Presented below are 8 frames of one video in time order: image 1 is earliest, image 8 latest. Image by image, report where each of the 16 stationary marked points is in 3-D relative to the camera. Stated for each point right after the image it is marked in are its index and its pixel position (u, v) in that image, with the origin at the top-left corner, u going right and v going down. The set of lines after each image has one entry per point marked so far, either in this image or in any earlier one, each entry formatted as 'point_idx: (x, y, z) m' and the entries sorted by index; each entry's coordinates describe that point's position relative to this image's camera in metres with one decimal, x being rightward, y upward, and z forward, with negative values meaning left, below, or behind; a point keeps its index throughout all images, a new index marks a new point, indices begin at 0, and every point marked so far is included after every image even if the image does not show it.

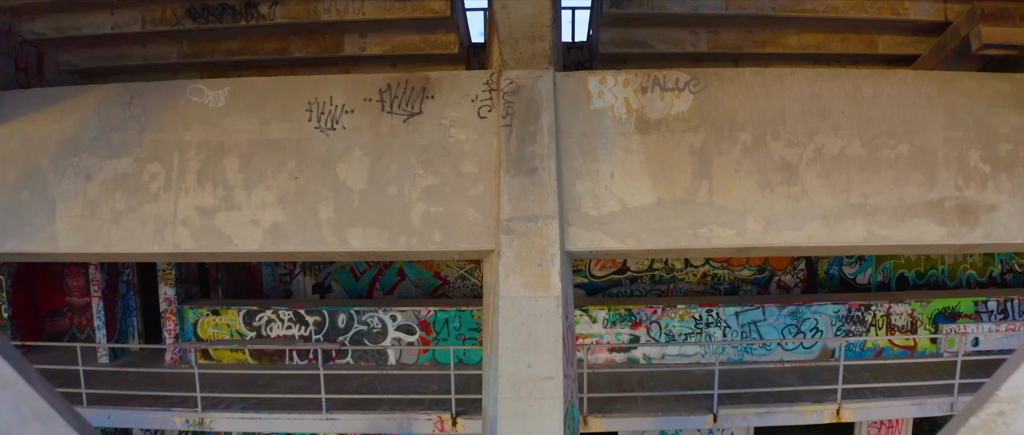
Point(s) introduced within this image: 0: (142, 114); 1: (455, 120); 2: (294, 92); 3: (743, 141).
0: (-2.3, +0.6, +4.9) m
1: (-0.3, +0.6, +4.9) m
2: (-1.3, +0.8, +4.9) m
3: (+1.4, +0.5, +4.8) m
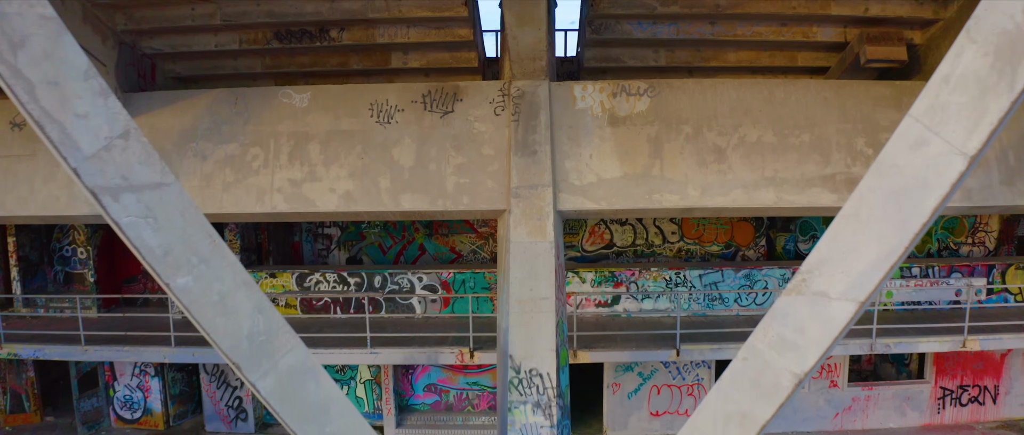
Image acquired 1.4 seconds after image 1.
0: (-2.2, +0.9, +6.7) m
1: (-0.3, +0.8, +6.6) m
2: (-1.2, +1.0, +6.6) m
3: (+1.4, +0.7, +6.5) m
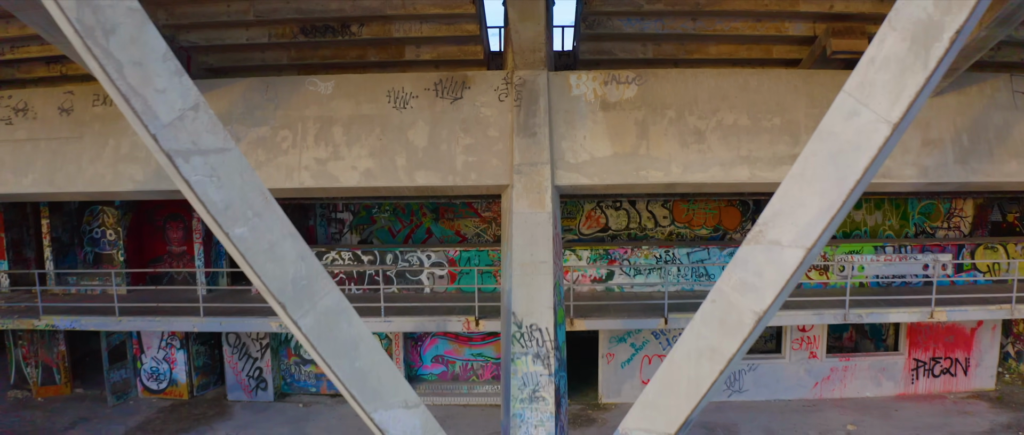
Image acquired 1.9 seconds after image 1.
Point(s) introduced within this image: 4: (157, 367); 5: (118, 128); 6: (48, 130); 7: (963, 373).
0: (-2.2, +1.1, +7.4) m
1: (-0.3, +1.1, +7.3) m
2: (-1.2, +1.2, +7.4) m
3: (+1.4, +0.9, +7.3) m
4: (-4.9, -2.1, +11.0) m
5: (-3.8, +0.9, +7.8) m
6: (-4.6, +0.9, +8.0) m
7: (+6.2, -2.1, +10.8) m
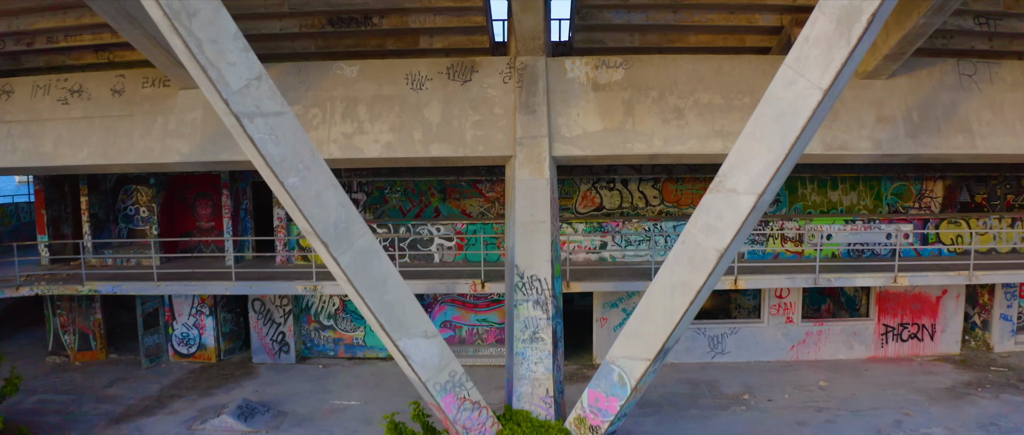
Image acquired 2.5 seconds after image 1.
0: (-2.2, +1.4, +8.4) m
1: (-0.2, +1.4, +8.3) m
2: (-1.2, +1.6, +8.4) m
3: (+1.5, +1.3, +8.3) m
4: (-4.9, -1.7, +12.0) m
5: (-3.8, +1.2, +8.8) m
6: (-4.6, +1.2, +9.0) m
7: (+6.2, -1.8, +11.8) m
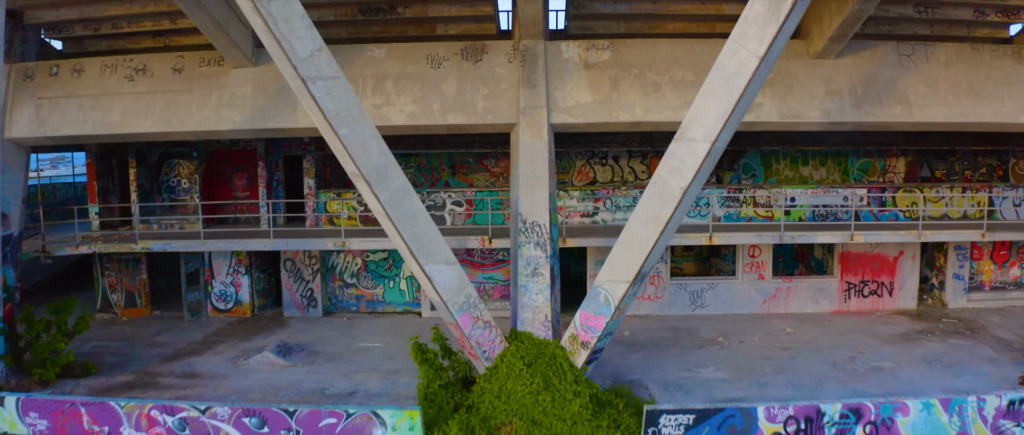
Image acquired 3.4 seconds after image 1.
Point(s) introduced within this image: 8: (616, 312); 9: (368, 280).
0: (-2.1, +1.9, +9.9) m
1: (-0.2, +1.9, +9.8) m
2: (-1.2, +2.1, +9.9) m
3: (+1.5, +1.8, +9.7) m
4: (-4.8, -1.2, +13.5) m
5: (-3.7, +1.7, +10.2) m
6: (-4.5, +1.7, +10.4) m
7: (+6.3, -1.3, +13.3) m
8: (+1.1, -1.0, +8.5) m
9: (-2.4, -1.0, +13.4) m
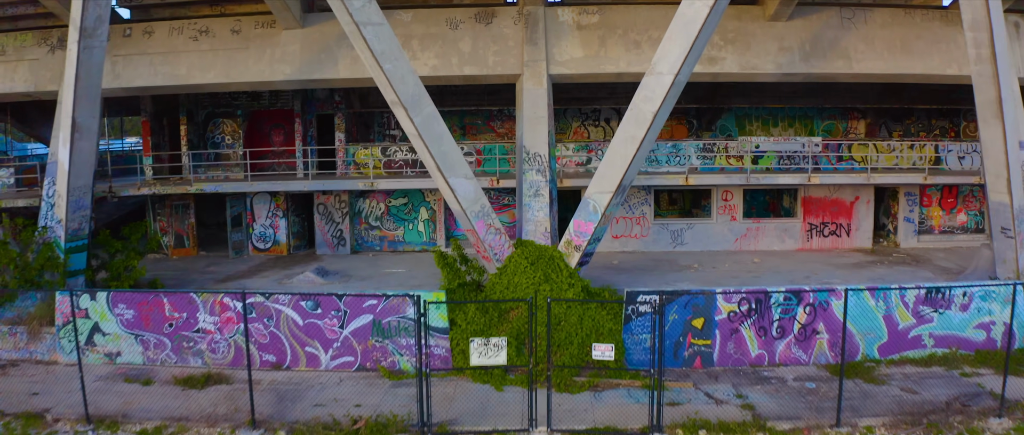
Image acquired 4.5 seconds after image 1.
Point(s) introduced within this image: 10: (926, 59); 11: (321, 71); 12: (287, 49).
0: (-2.0, +2.9, +11.8) m
1: (-0.1, +2.9, +11.7) m
2: (-1.1, +3.0, +11.8) m
3: (+1.6, +2.7, +11.7) m
4: (-4.8, -0.3, +15.4) m
5: (-3.6, +2.7, +12.1) m
6: (-4.4, +2.7, +12.3) m
7: (+6.3, -0.3, +15.2) m
8: (+1.2, 0.0, +10.4) m
9: (-2.3, -0.1, +15.3) m
10: (+6.2, +2.4, +12.1) m
11: (-2.9, +2.2, +12.1) m
12: (-3.4, +2.6, +12.1) m
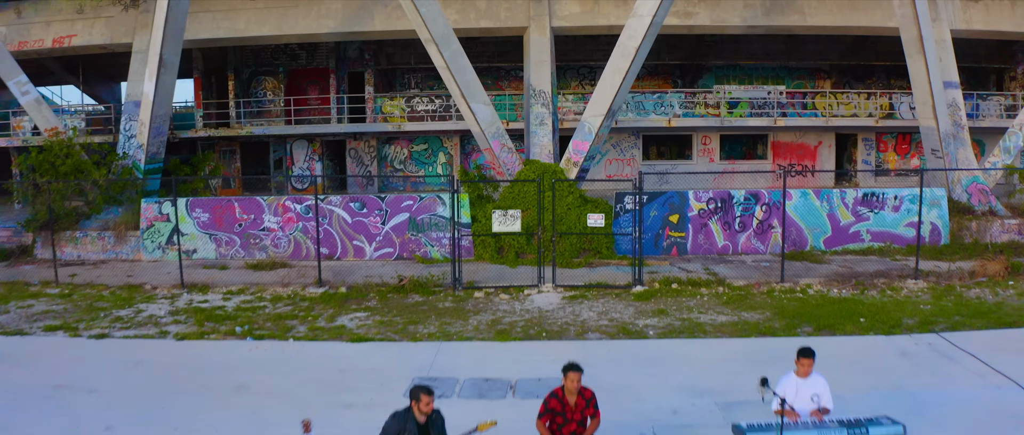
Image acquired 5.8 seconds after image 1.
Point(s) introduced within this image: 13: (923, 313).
0: (-1.9, +4.2, +14.0) m
1: (+0.1, +4.1, +13.9) m
2: (-0.9, +4.3, +14.0) m
3: (+1.7, +4.0, +13.8) m
4: (-4.6, +1.0, +17.6) m
5: (-3.5, +3.9, +14.3) m
6: (-4.3, +3.9, +14.5) m
7: (+6.5, +0.9, +17.4) m
8: (+1.3, +1.2, +12.5) m
9: (-2.2, +1.1, +17.4) m
10: (+6.4, +3.6, +14.3) m
11: (-2.7, +3.5, +14.3) m
12: (-3.3, +3.8, +14.3) m
13: (+4.7, -1.1, +9.2) m
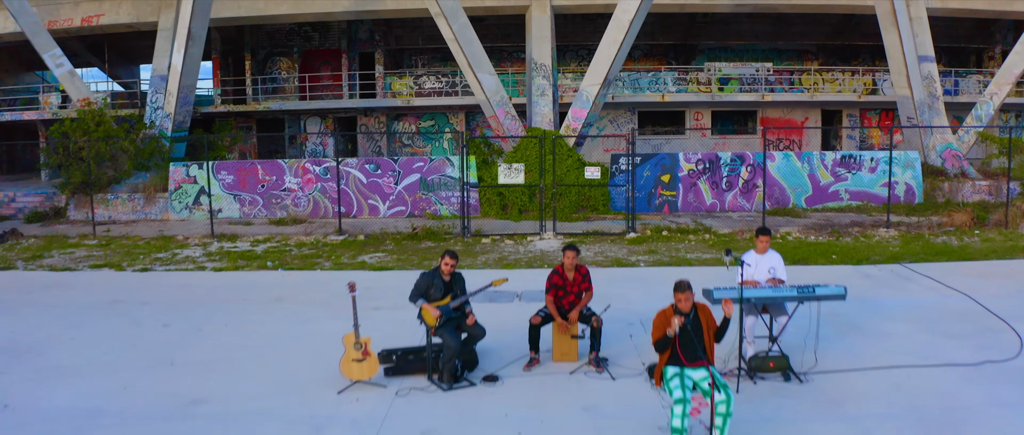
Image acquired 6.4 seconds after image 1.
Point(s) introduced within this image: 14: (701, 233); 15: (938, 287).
0: (-1.8, +4.8, +14.9) m
1: (+0.1, +4.7, +14.9) m
2: (-0.9, +4.9, +14.9) m
3: (+1.8, +4.6, +14.8) m
4: (-4.6, +1.6, +18.5) m
5: (-3.4, +4.6, +15.3) m
6: (-4.2, +4.6, +15.4) m
7: (+6.6, +1.5, +18.3) m
8: (+1.4, +1.9, +13.5) m
9: (-2.1, +1.8, +18.3) m
10: (+6.5, +4.3, +15.2) m
11: (-2.7, +4.1, +15.2) m
12: (-3.2, +4.4, +15.2) m
13: (+4.8, -0.4, +10.1) m
14: (+2.6, -0.2, +11.1) m
15: (+4.2, -0.7, +7.9) m
